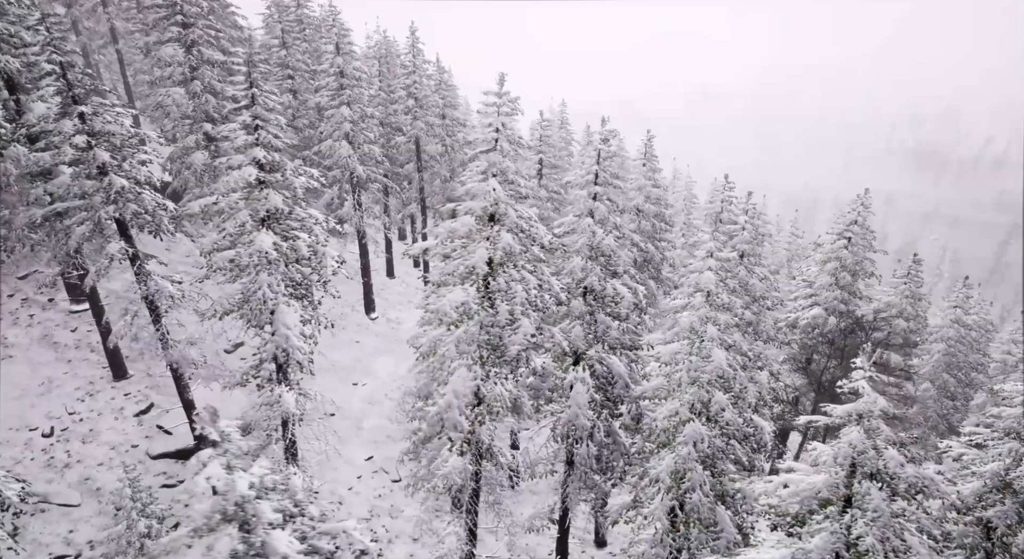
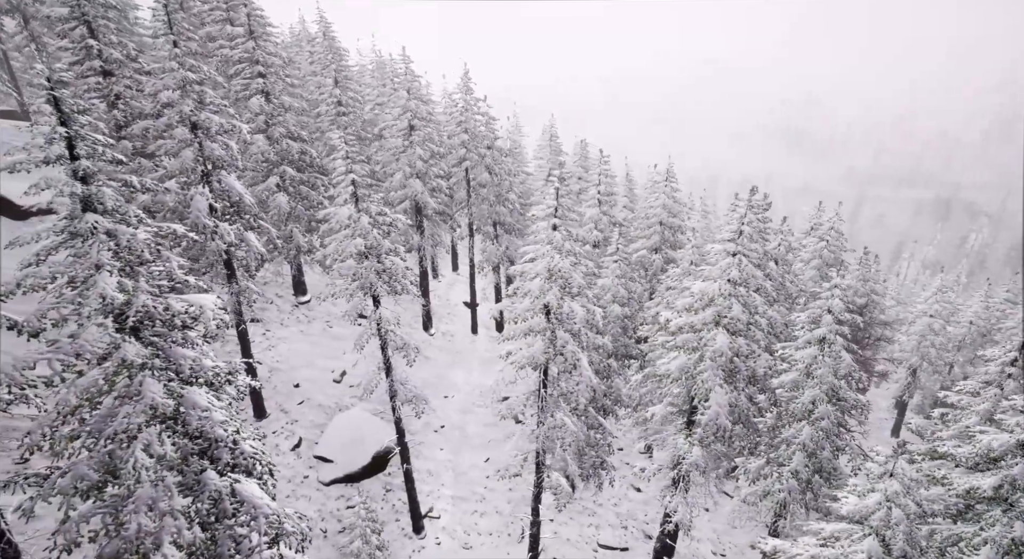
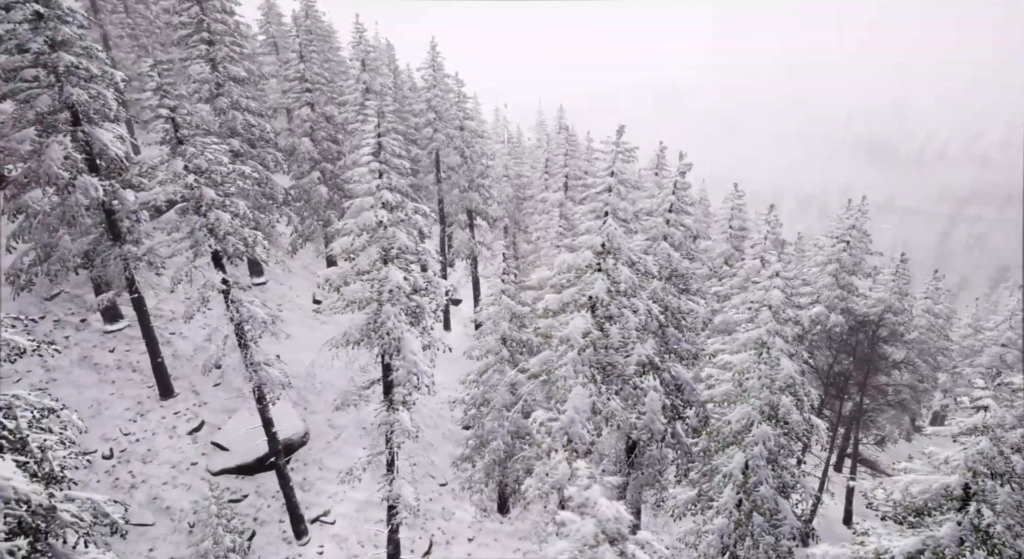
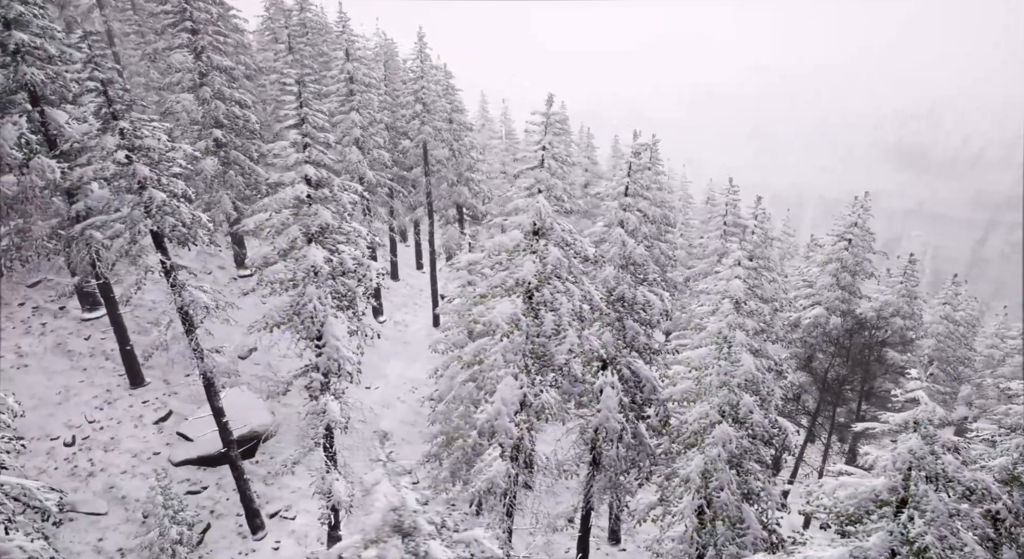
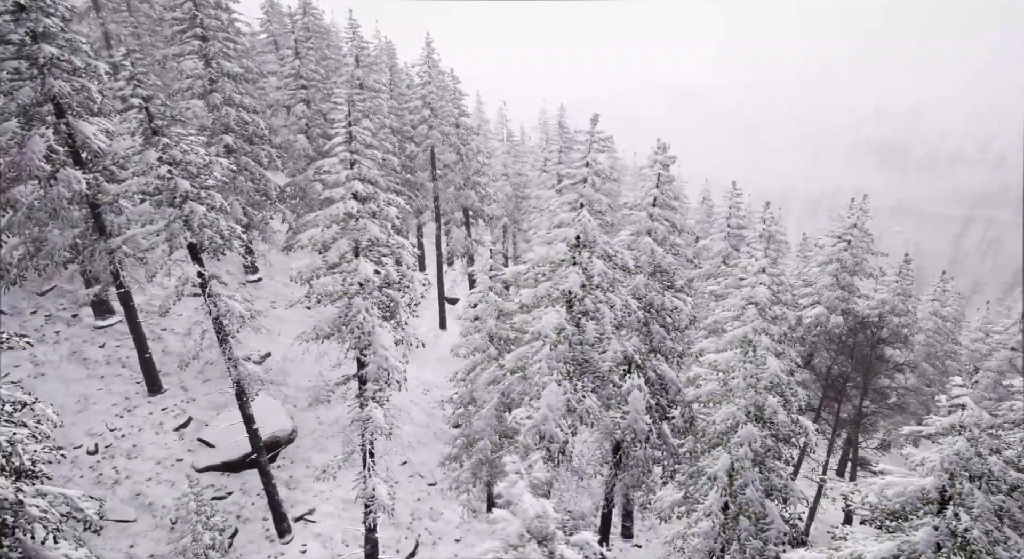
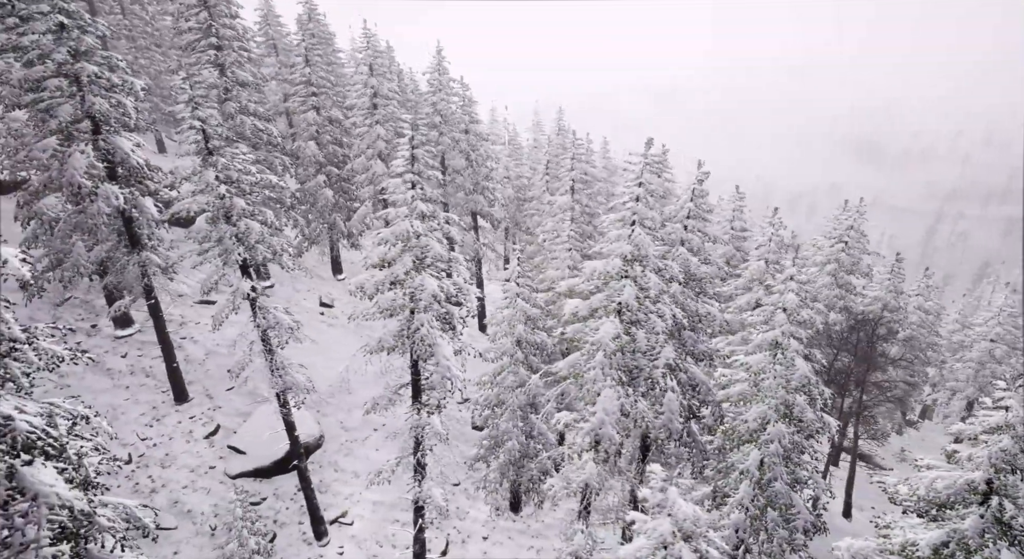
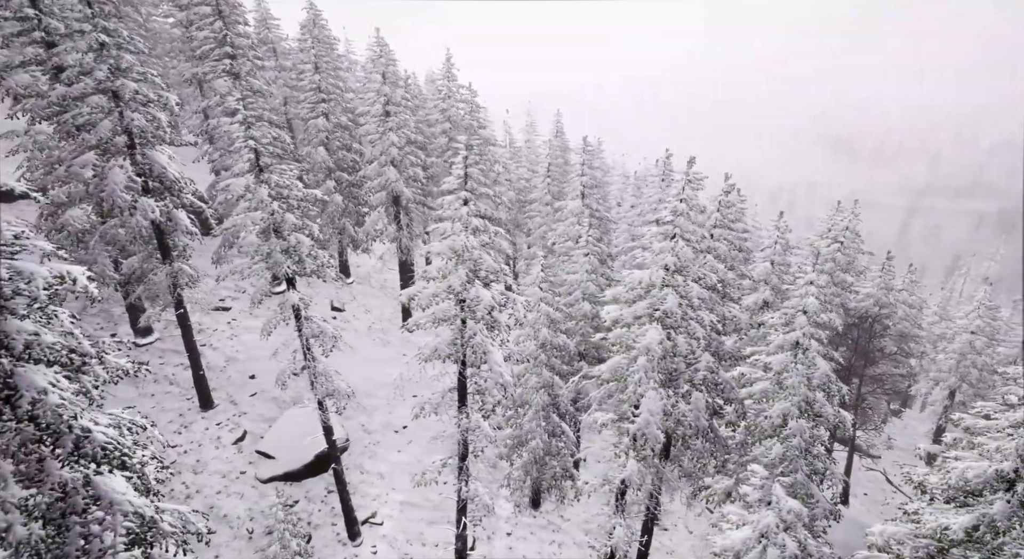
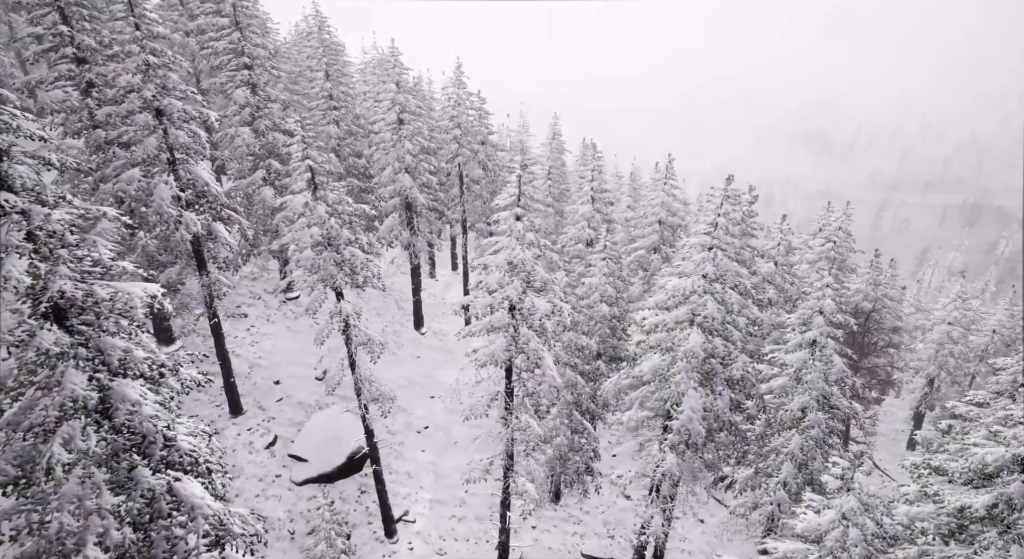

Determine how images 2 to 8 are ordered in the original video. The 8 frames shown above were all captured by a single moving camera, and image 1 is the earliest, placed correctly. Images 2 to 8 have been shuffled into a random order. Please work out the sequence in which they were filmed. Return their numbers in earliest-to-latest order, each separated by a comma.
4, 5, 3, 6, 7, 8, 2
